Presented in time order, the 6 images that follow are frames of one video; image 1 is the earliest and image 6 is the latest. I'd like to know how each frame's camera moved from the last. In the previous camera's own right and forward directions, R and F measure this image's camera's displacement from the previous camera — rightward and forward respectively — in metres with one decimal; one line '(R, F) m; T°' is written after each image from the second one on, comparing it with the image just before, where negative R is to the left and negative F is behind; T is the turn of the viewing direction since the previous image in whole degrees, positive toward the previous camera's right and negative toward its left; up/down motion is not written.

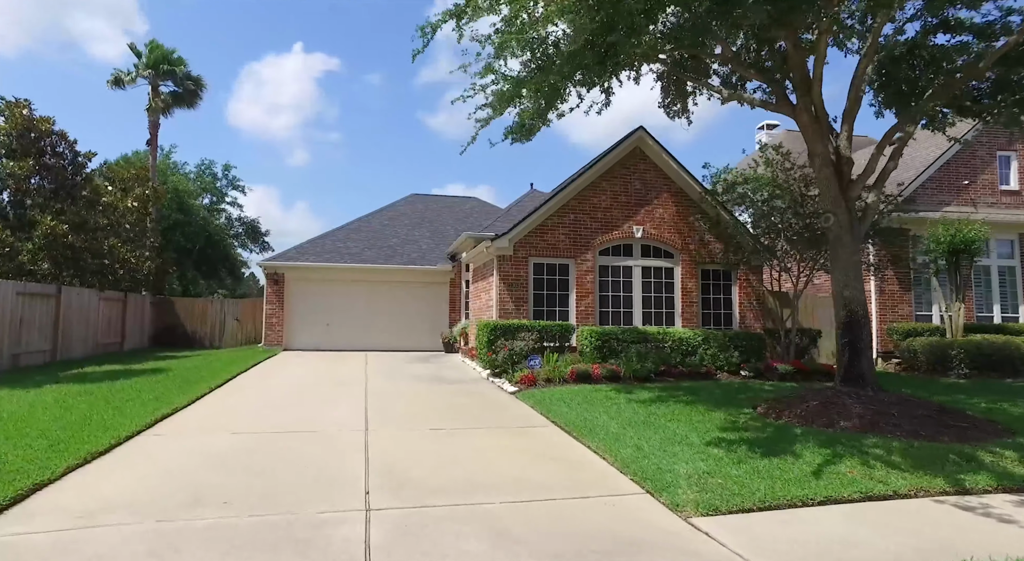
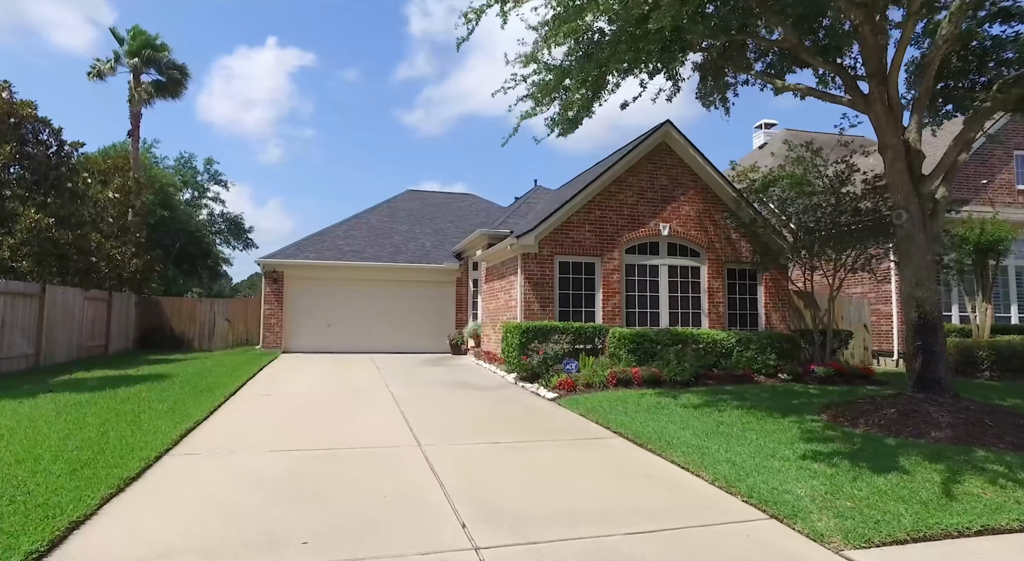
(-1.0, +0.7) m; +2°
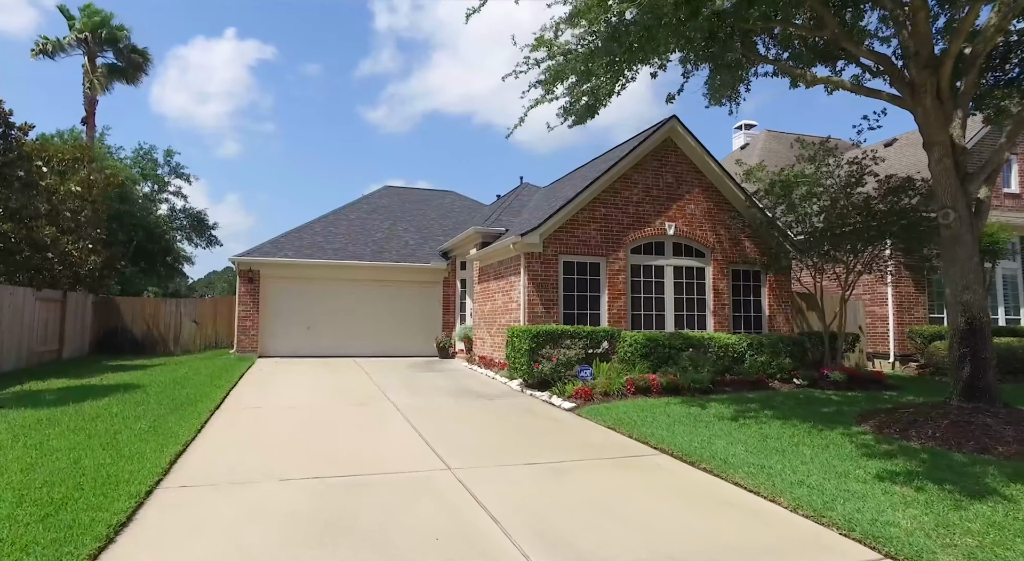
(-0.8, +0.7) m; +4°
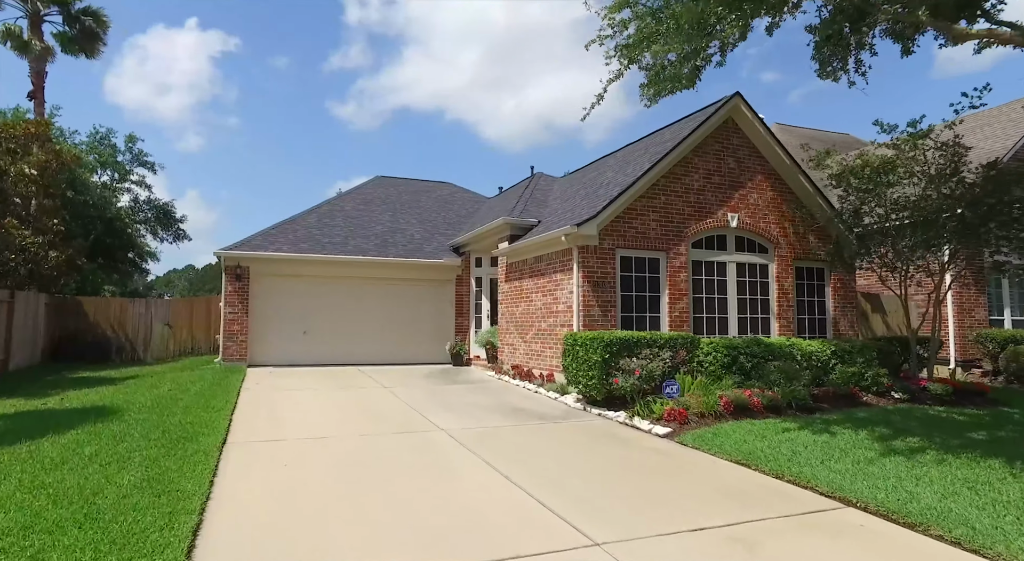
(-1.4, +1.8) m; +3°
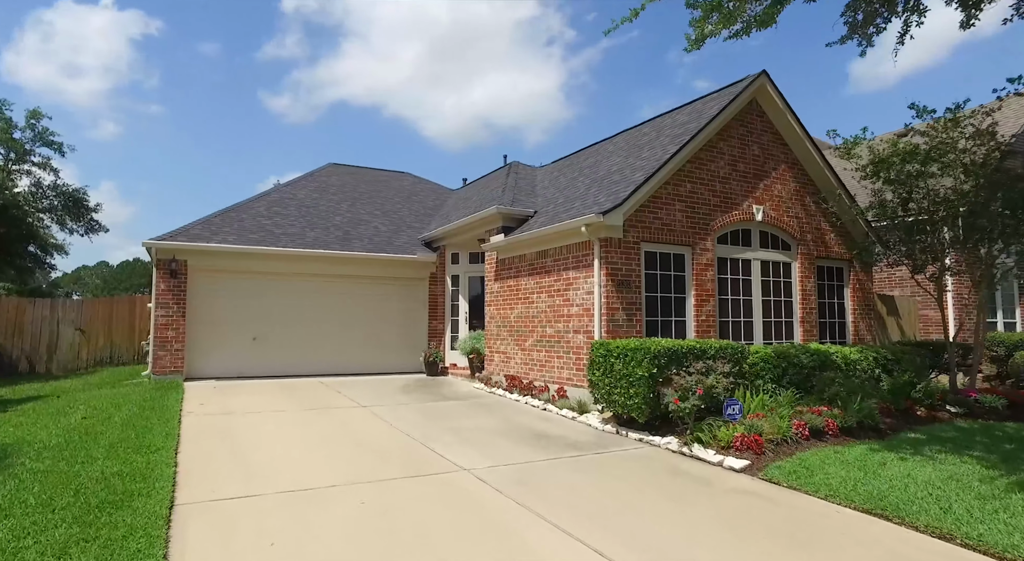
(-1.0, +1.7) m; +6°
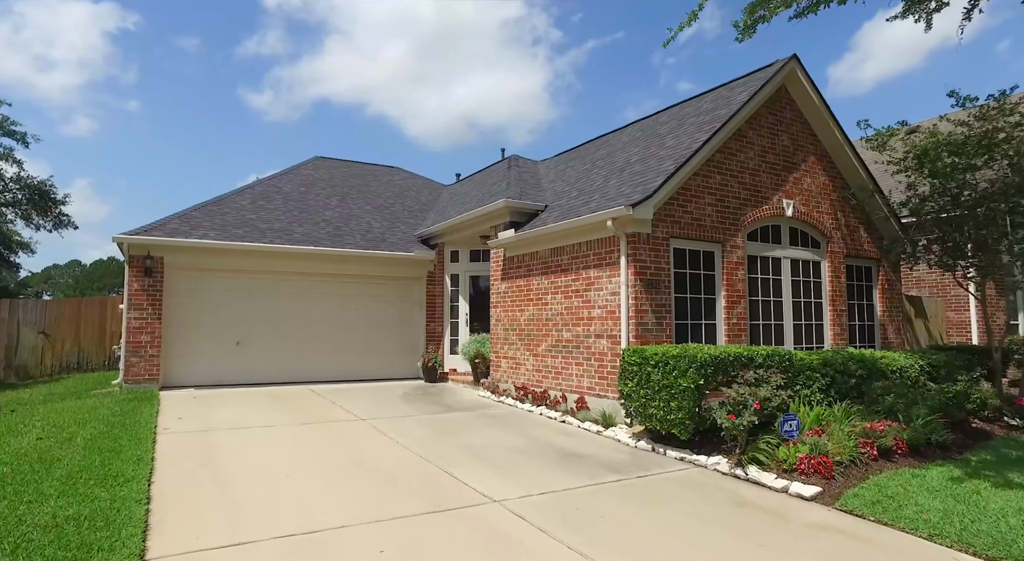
(-0.5, +0.8) m; +2°
